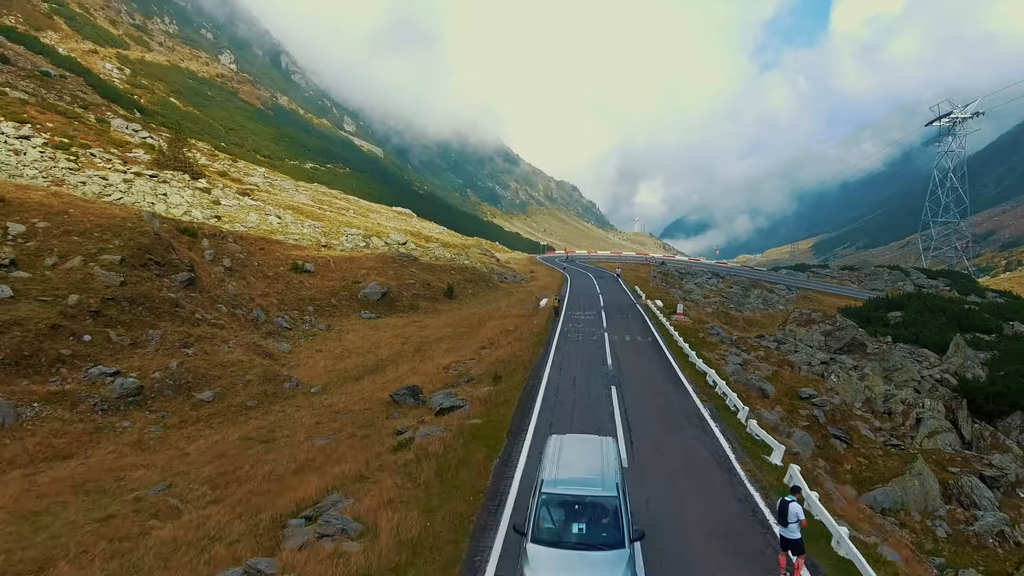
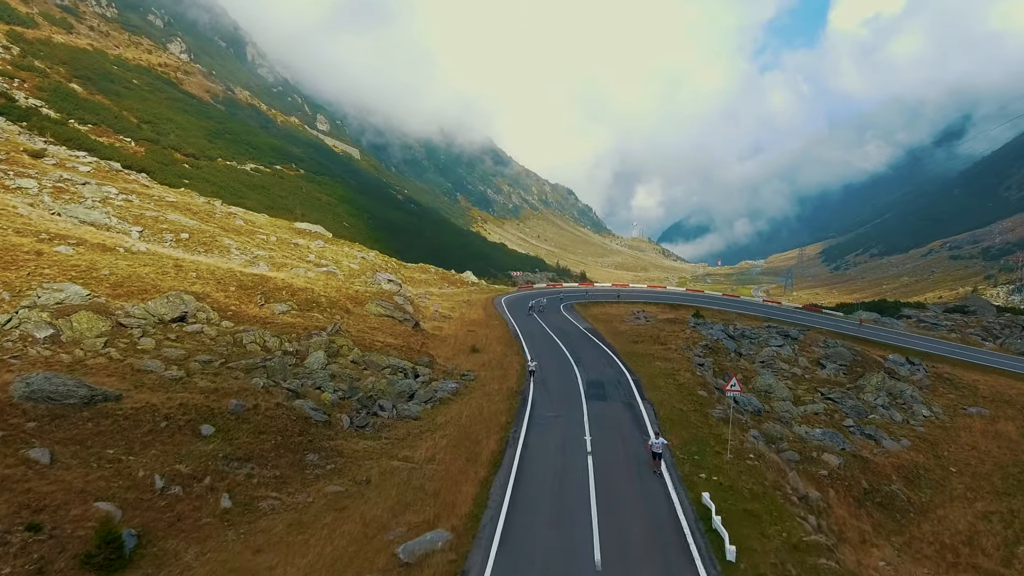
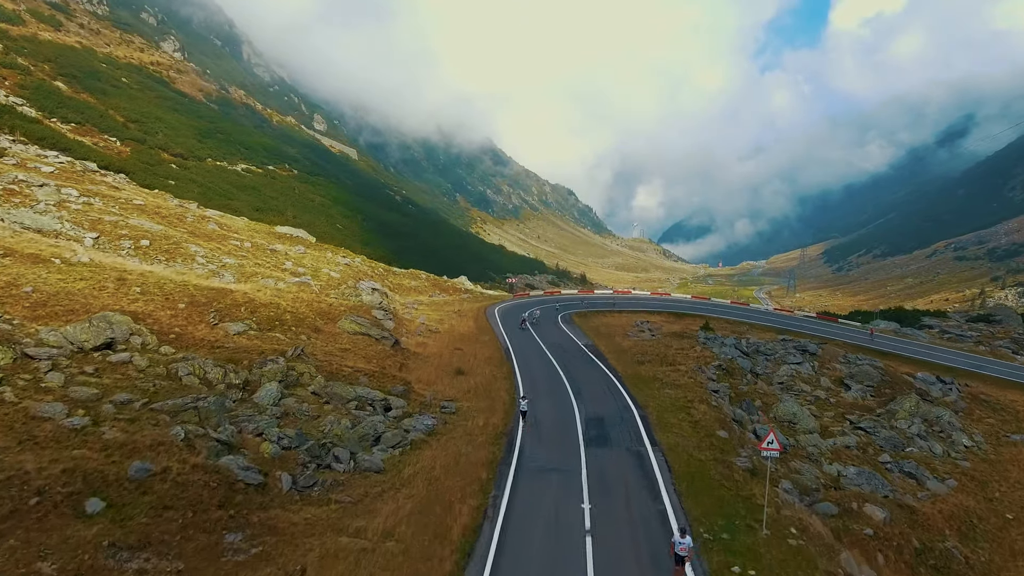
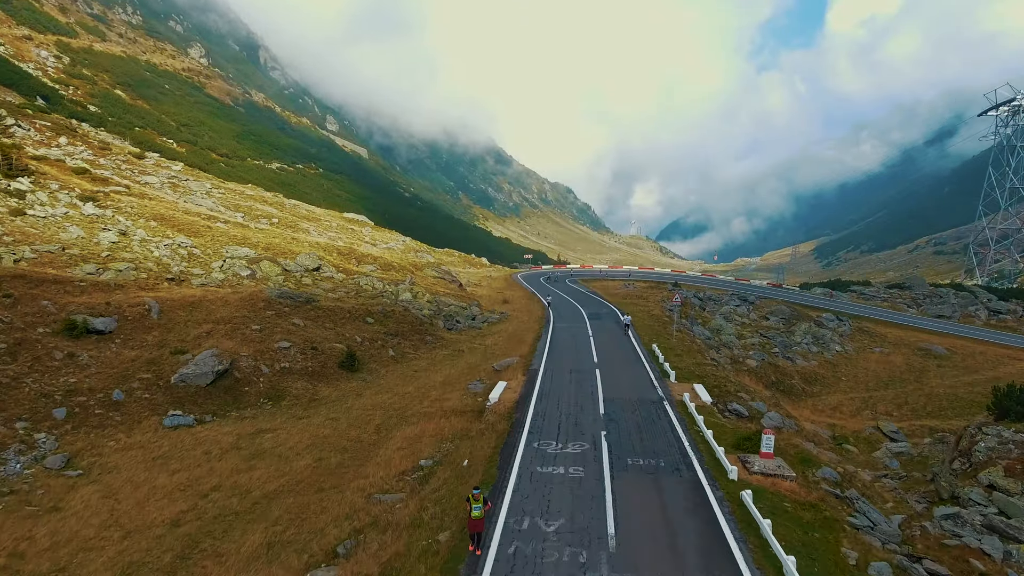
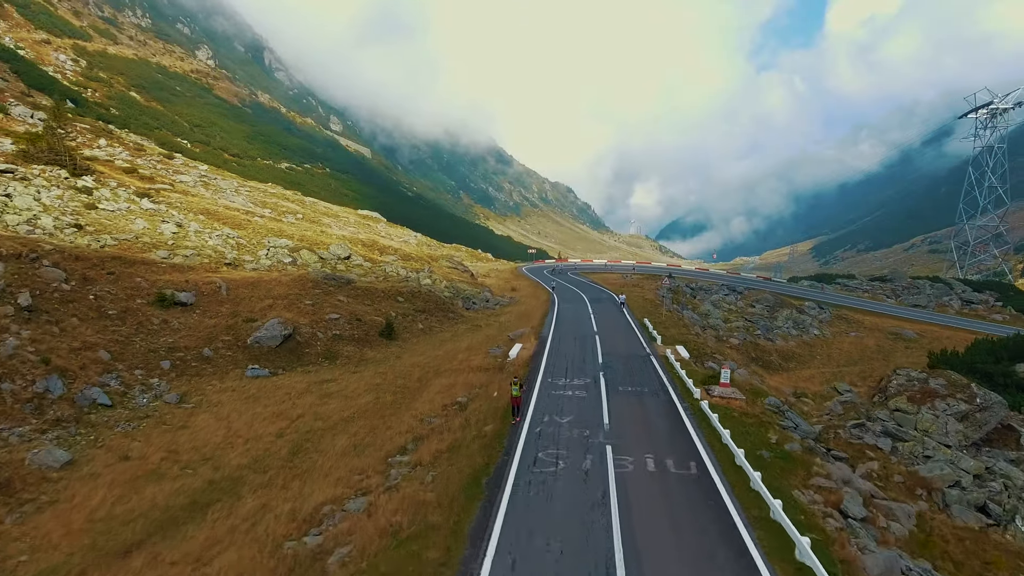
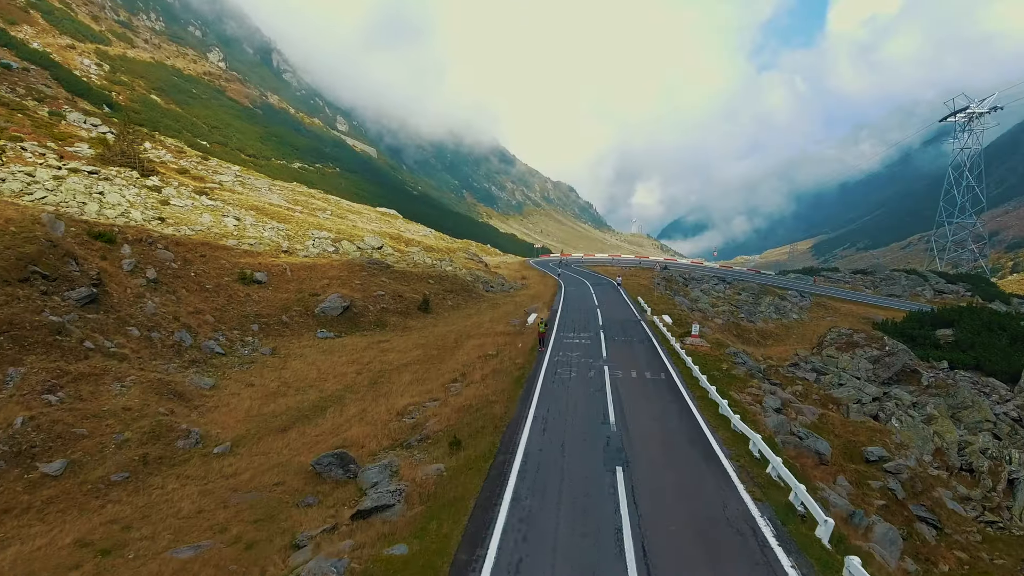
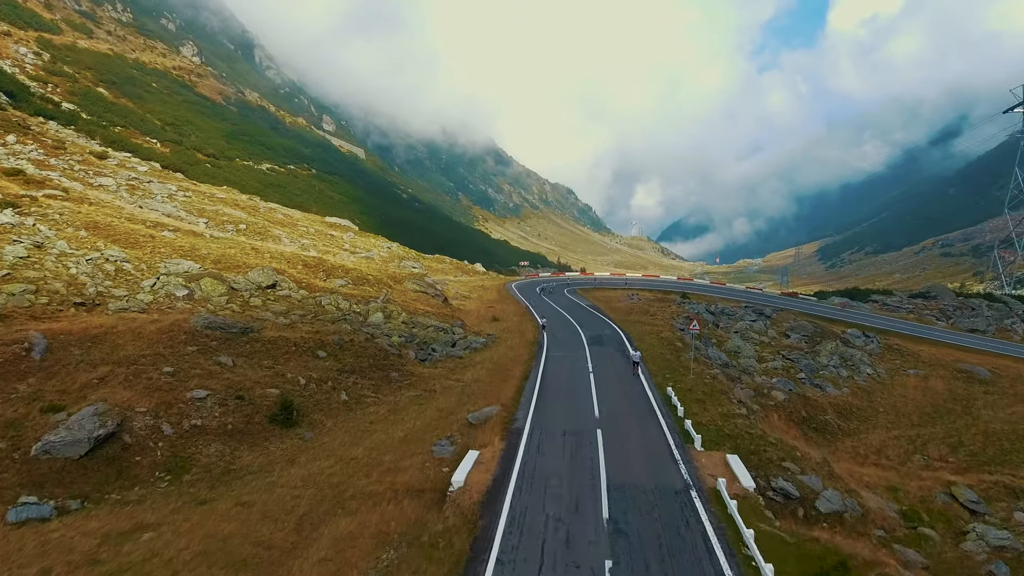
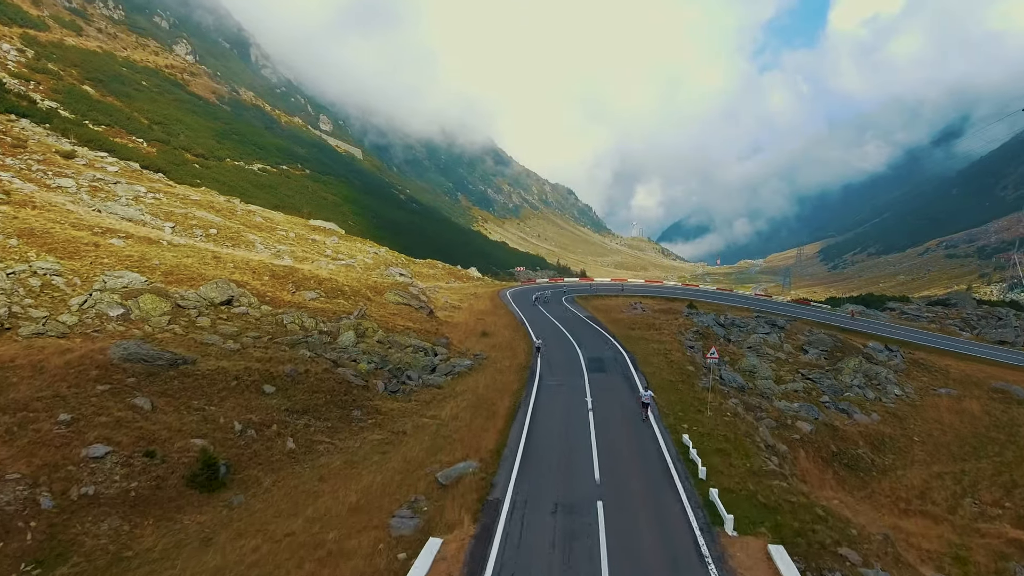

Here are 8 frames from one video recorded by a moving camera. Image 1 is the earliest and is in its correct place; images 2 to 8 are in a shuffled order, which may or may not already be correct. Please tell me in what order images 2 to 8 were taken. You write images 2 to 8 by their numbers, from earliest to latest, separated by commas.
6, 5, 4, 7, 8, 2, 3
